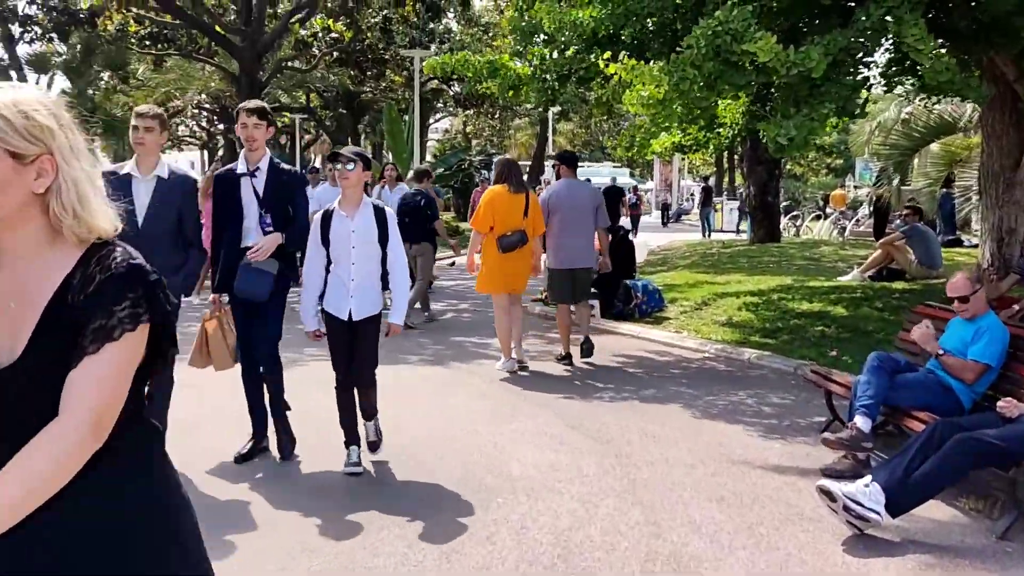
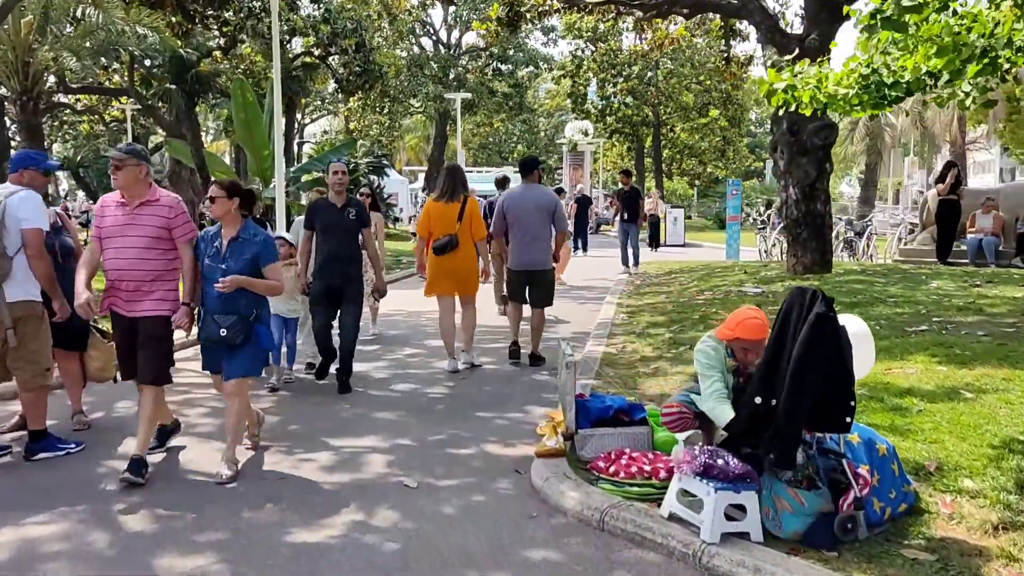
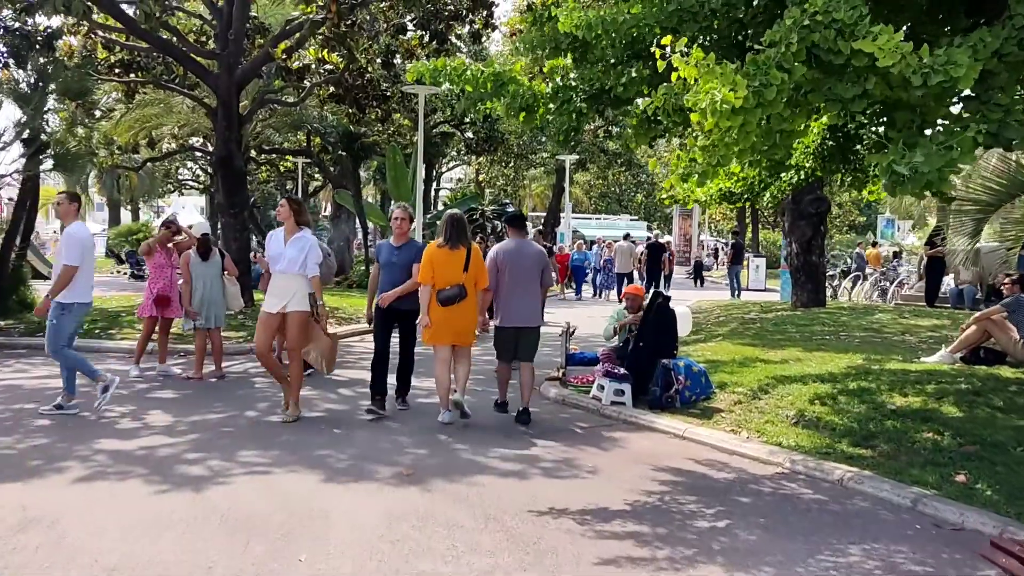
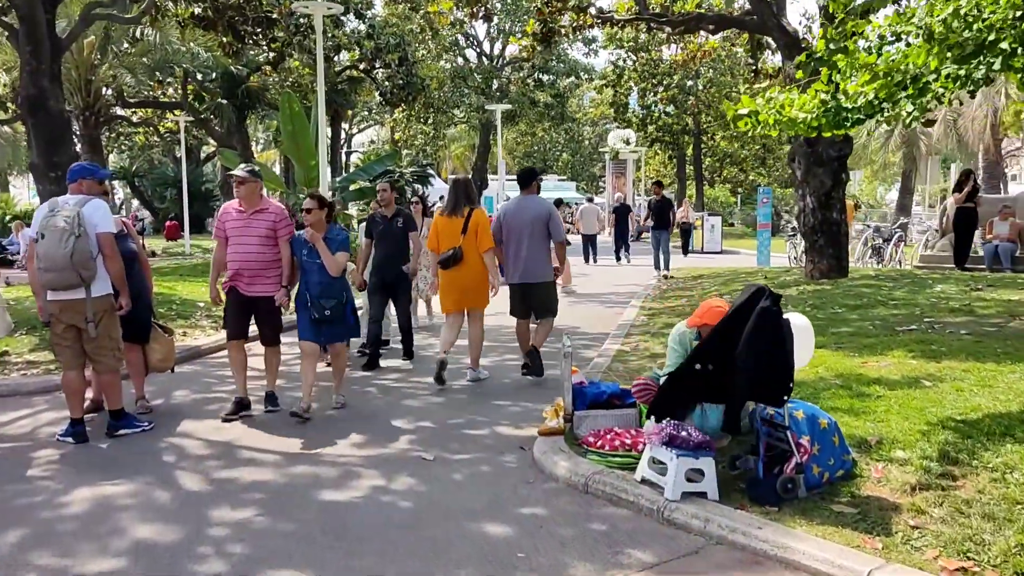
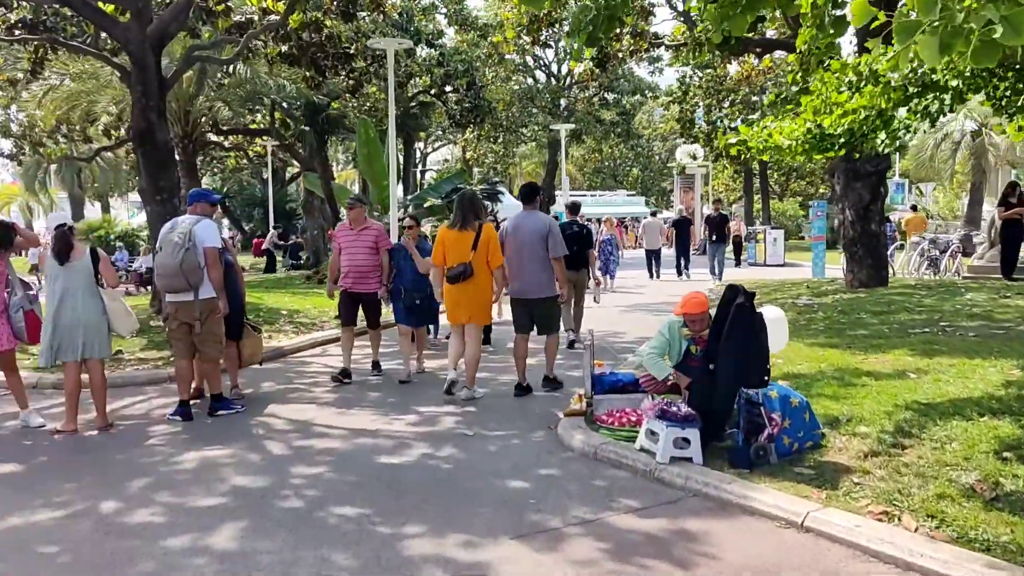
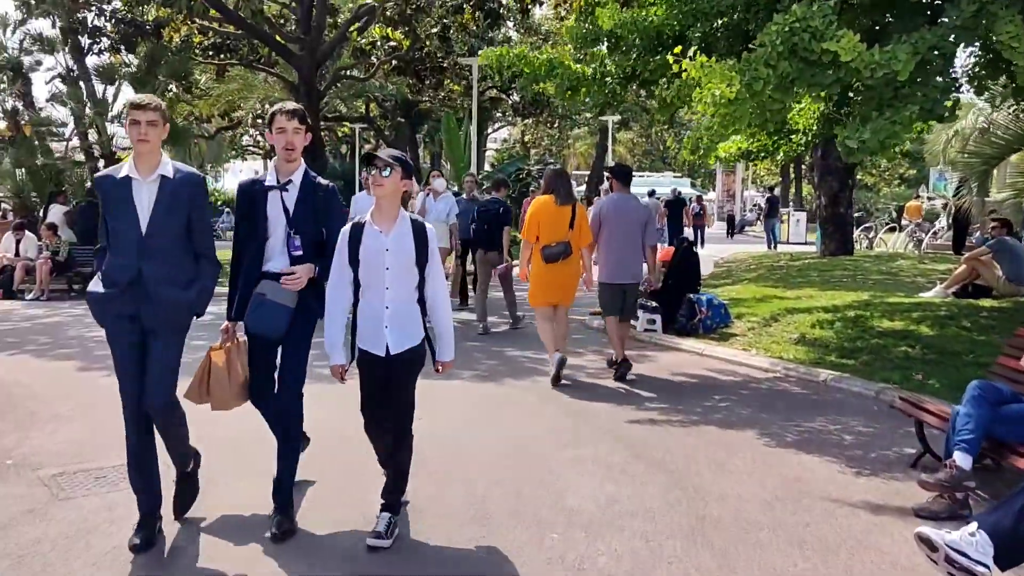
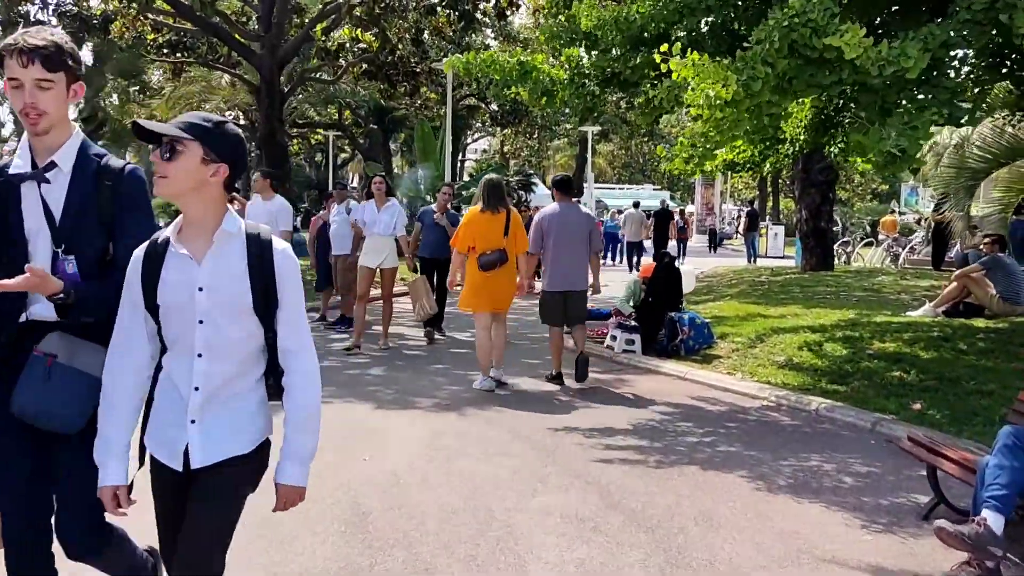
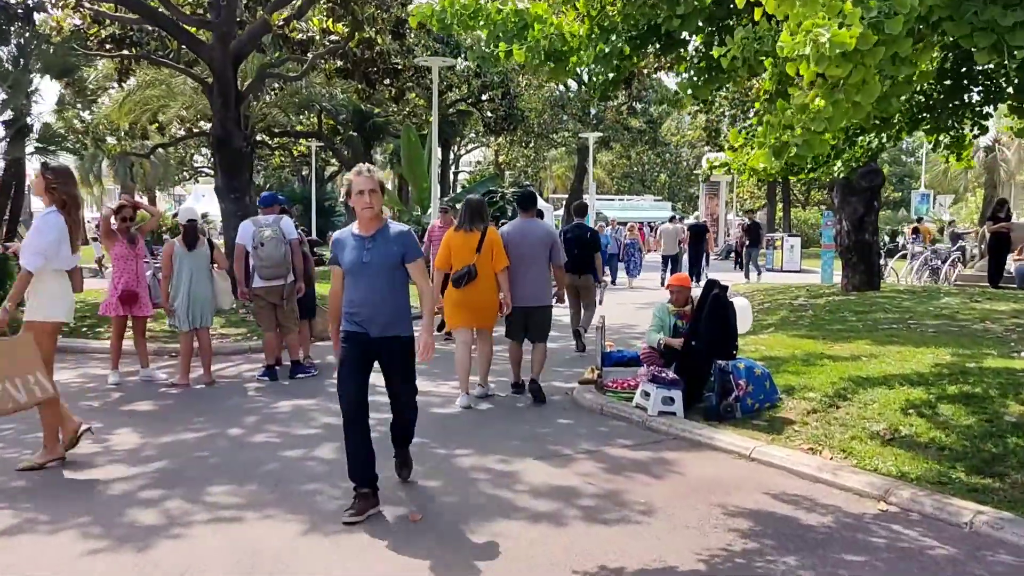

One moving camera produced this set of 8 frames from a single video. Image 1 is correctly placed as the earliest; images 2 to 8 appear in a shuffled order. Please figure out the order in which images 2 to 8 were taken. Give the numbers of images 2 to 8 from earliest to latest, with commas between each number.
6, 7, 3, 8, 5, 4, 2
